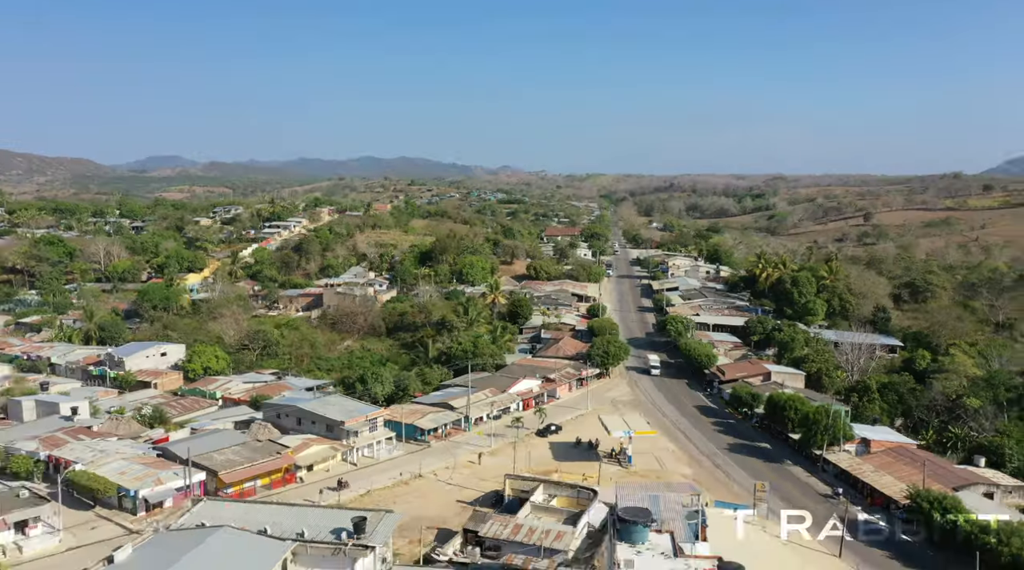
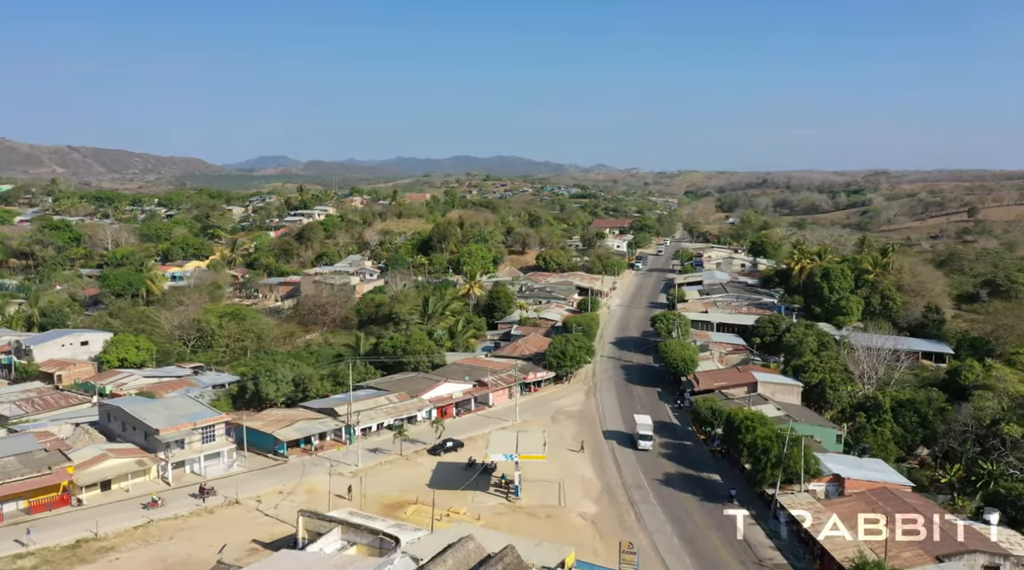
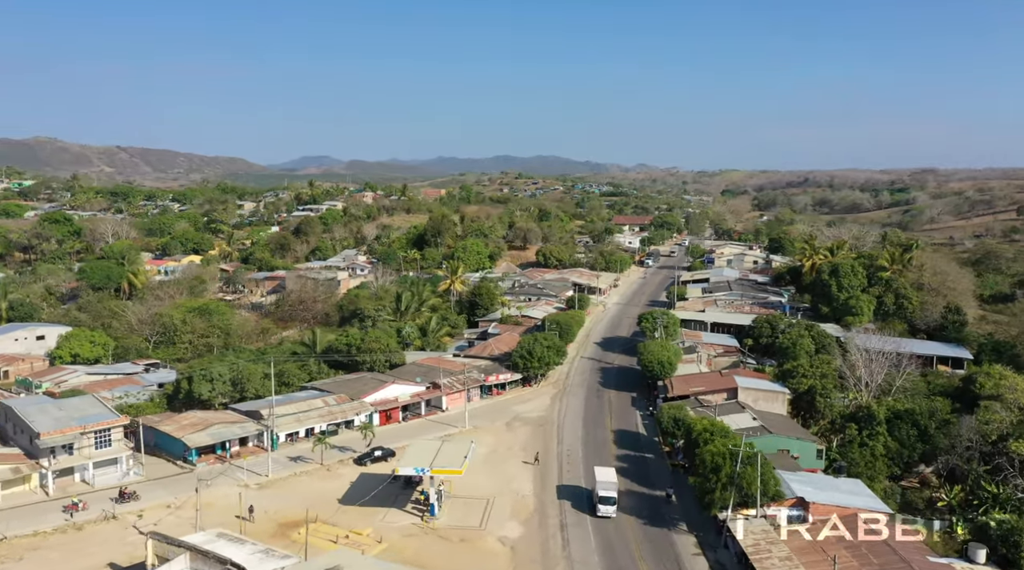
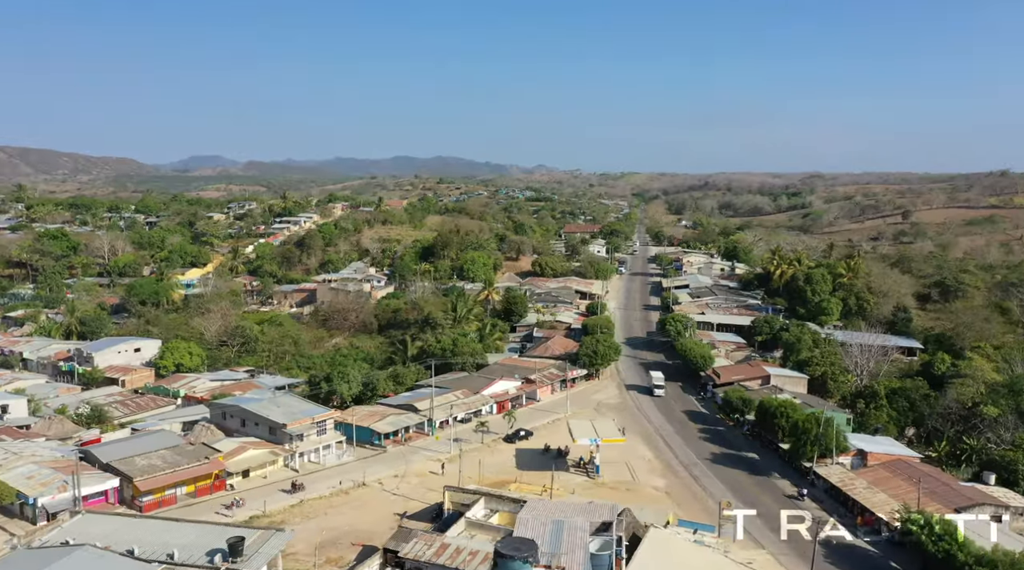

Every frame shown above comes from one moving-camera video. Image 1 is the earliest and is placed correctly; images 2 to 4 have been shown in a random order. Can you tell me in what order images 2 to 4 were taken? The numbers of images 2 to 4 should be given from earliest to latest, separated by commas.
4, 2, 3
